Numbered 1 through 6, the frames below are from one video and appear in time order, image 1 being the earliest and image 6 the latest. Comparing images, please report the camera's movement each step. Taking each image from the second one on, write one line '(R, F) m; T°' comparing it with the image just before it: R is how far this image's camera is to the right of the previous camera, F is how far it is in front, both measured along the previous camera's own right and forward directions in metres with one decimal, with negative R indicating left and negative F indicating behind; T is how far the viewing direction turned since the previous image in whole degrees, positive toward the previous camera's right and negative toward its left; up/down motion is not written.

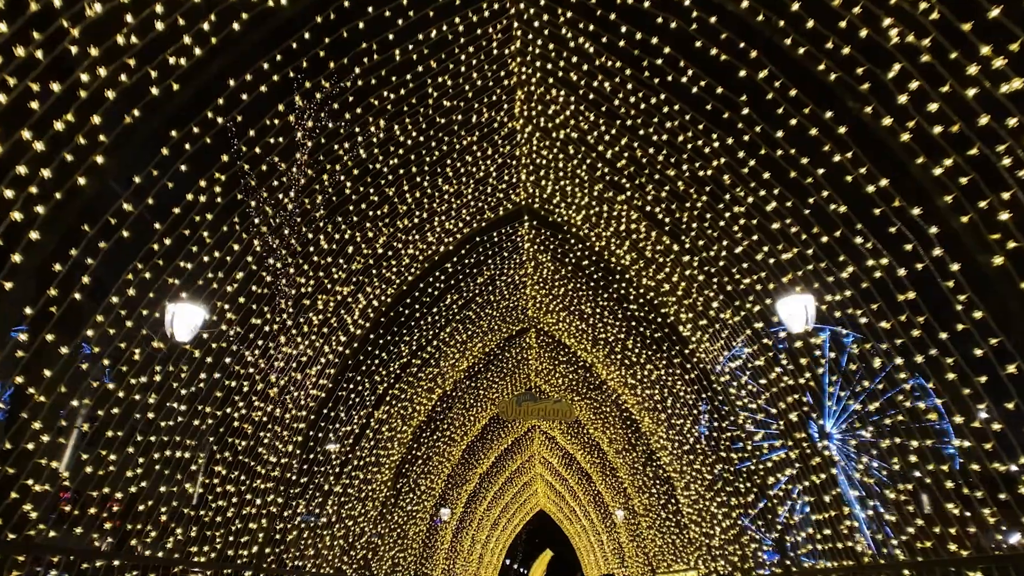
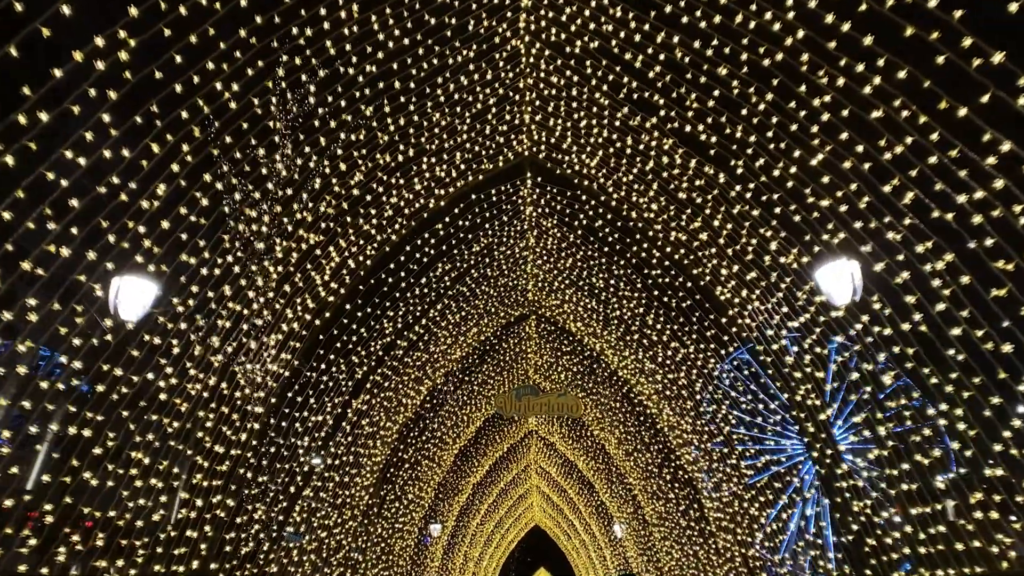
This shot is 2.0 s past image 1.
(-0.2, +2.4) m; +1°
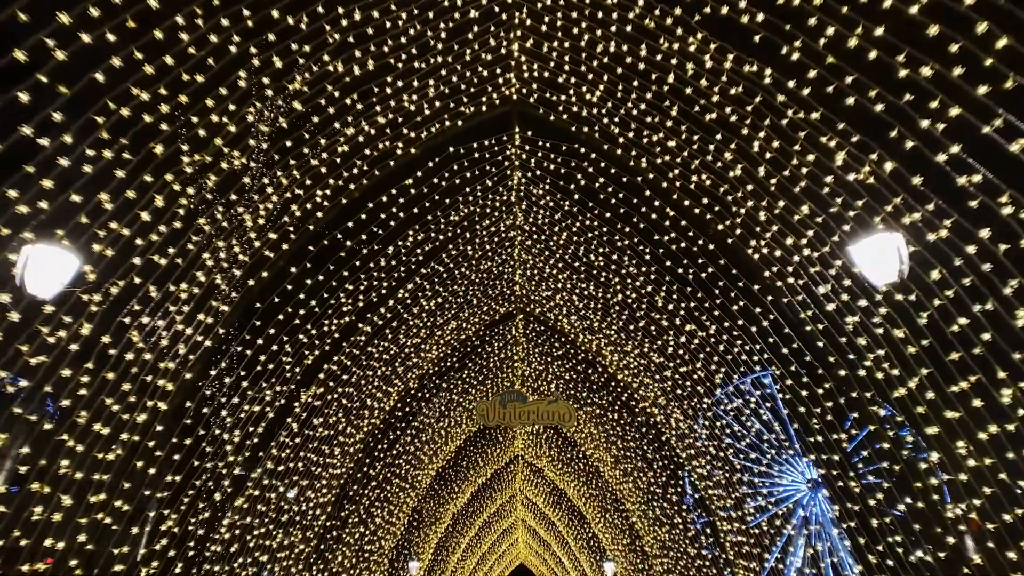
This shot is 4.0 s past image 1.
(0.0, +2.3) m; +1°
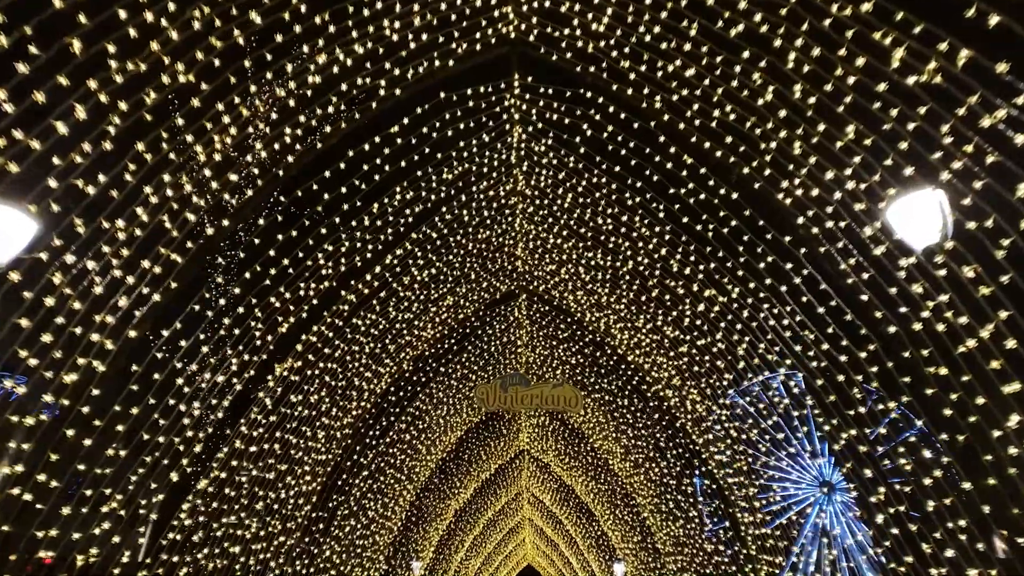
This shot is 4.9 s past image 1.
(+0.2, +1.2) m; -1°
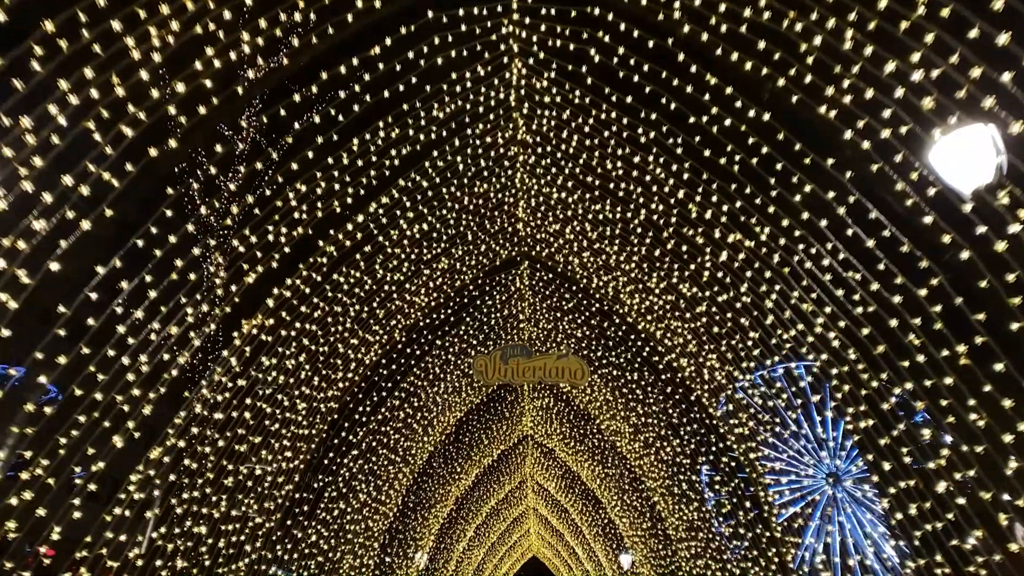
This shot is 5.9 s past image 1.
(+0.1, +1.2) m; 0°
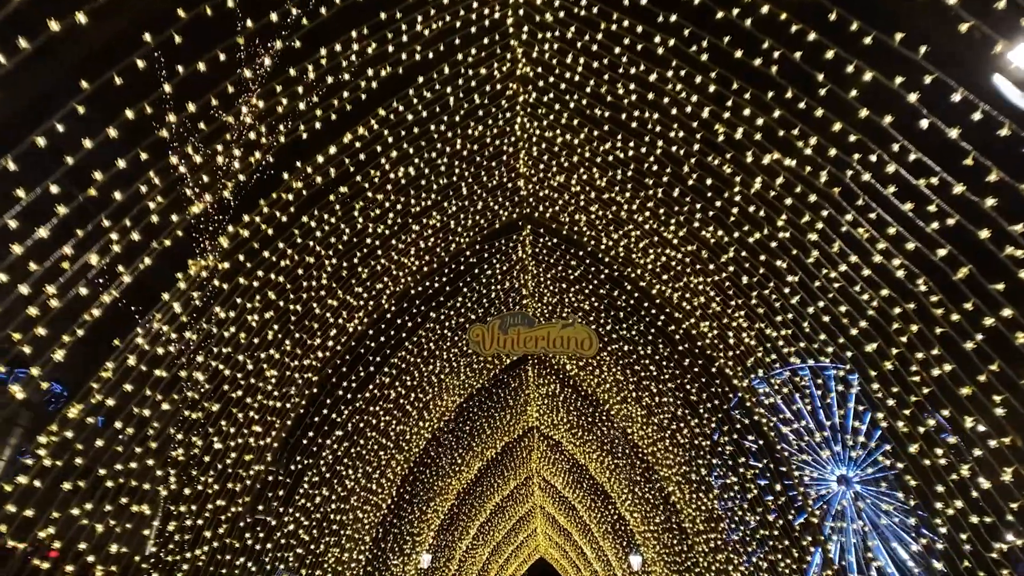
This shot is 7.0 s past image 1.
(+0.1, +1.5) m; -1°
